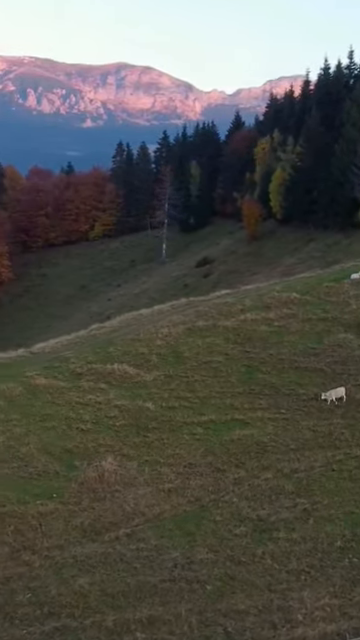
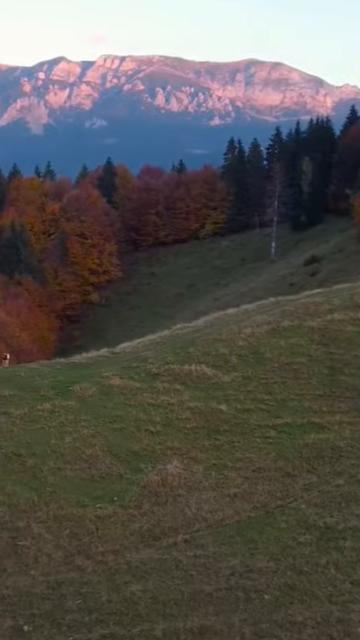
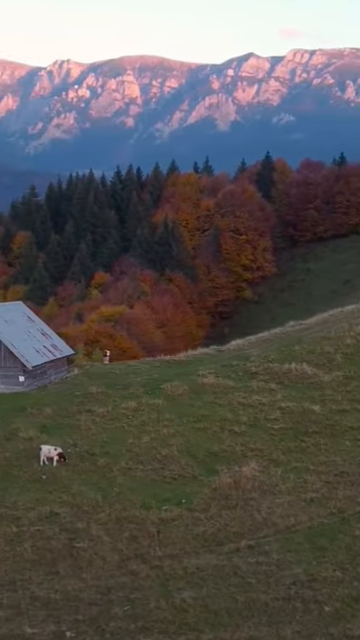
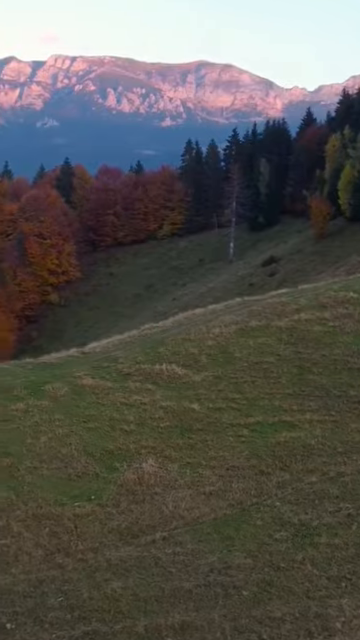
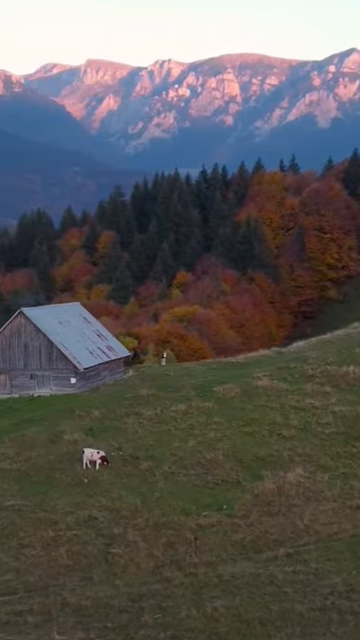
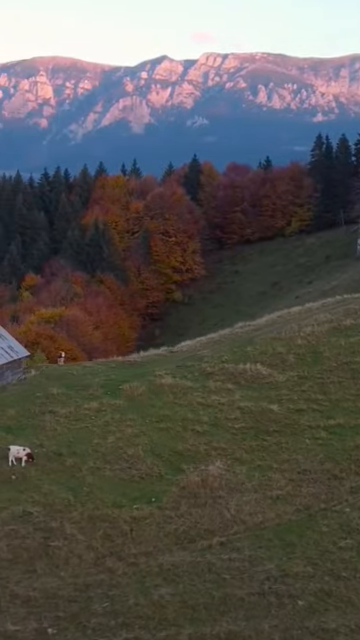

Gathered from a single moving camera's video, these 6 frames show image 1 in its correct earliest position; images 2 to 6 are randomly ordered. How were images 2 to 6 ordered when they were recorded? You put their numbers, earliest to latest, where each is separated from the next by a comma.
4, 2, 6, 3, 5
